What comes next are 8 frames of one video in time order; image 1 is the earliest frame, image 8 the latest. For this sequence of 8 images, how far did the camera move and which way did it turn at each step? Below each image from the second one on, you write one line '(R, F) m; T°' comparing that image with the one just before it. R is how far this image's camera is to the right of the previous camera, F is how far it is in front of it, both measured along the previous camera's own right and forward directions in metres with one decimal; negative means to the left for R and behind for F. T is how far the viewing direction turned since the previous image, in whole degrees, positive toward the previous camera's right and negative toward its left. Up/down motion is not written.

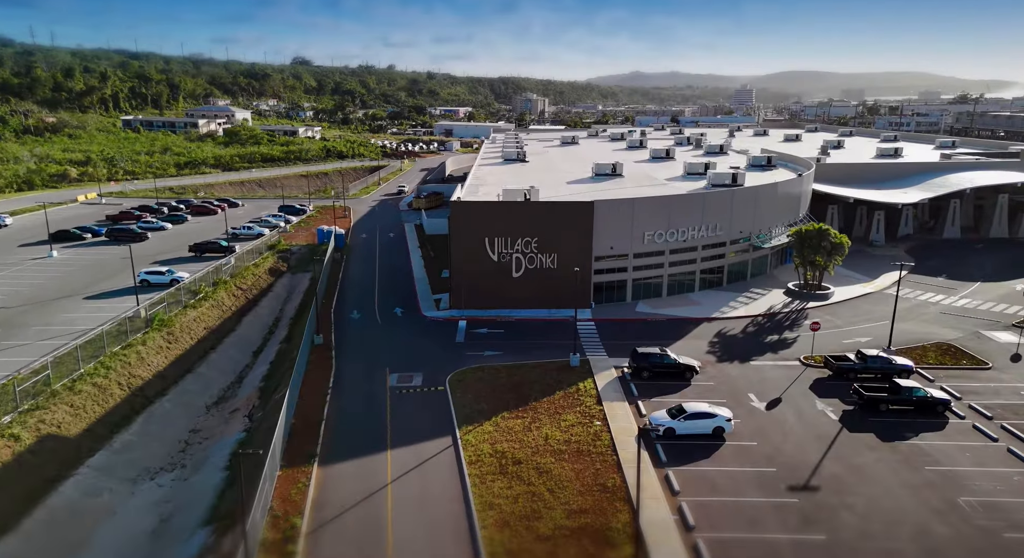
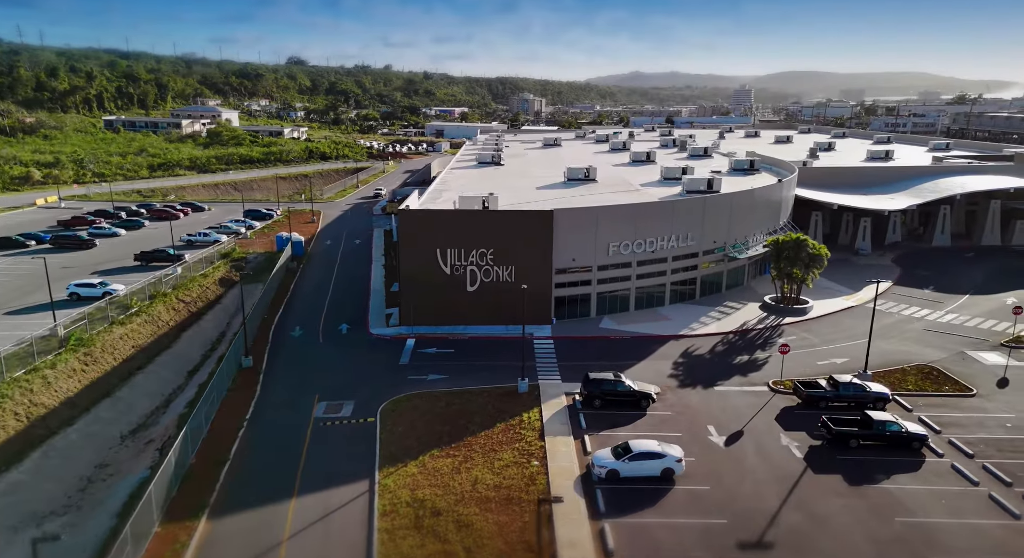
(+3.0, +3.3) m; 0°
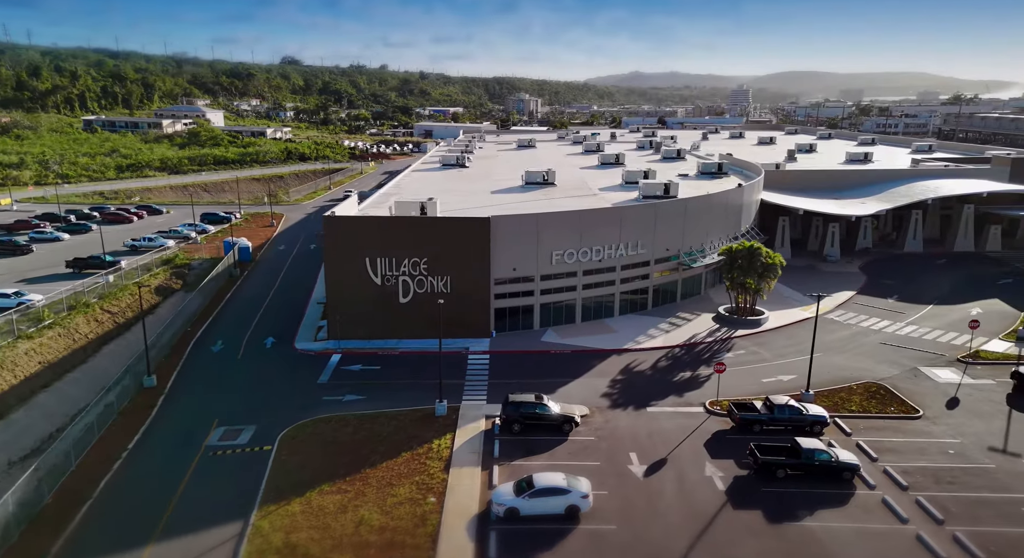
(+4.1, +2.3) m; 0°
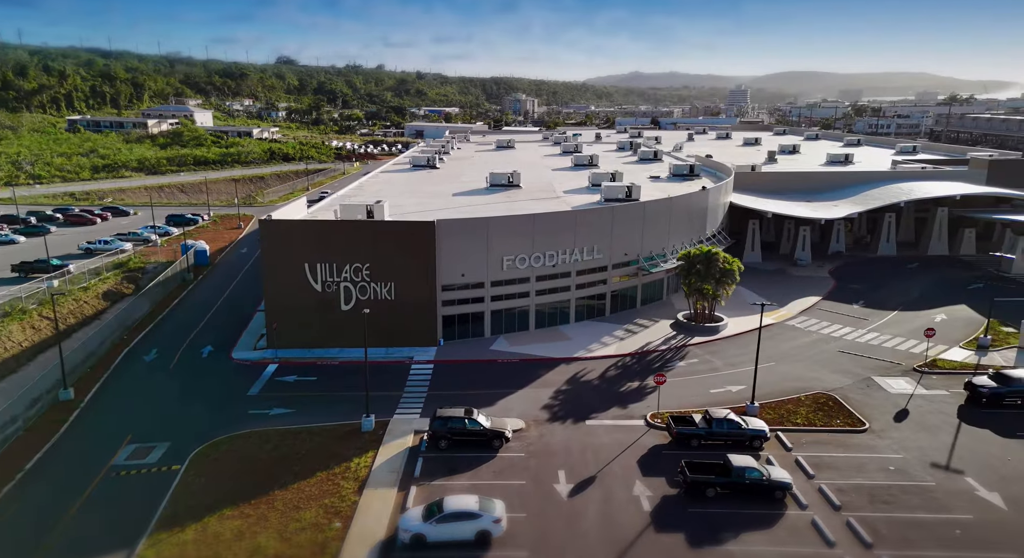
(+3.3, +1.3) m; 0°
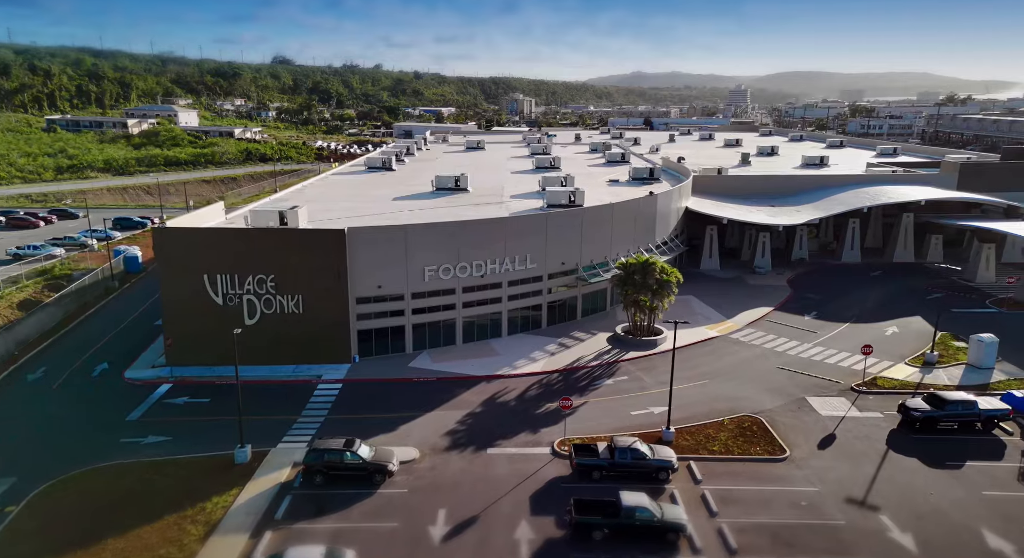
(+5.0, +2.5) m; 0°
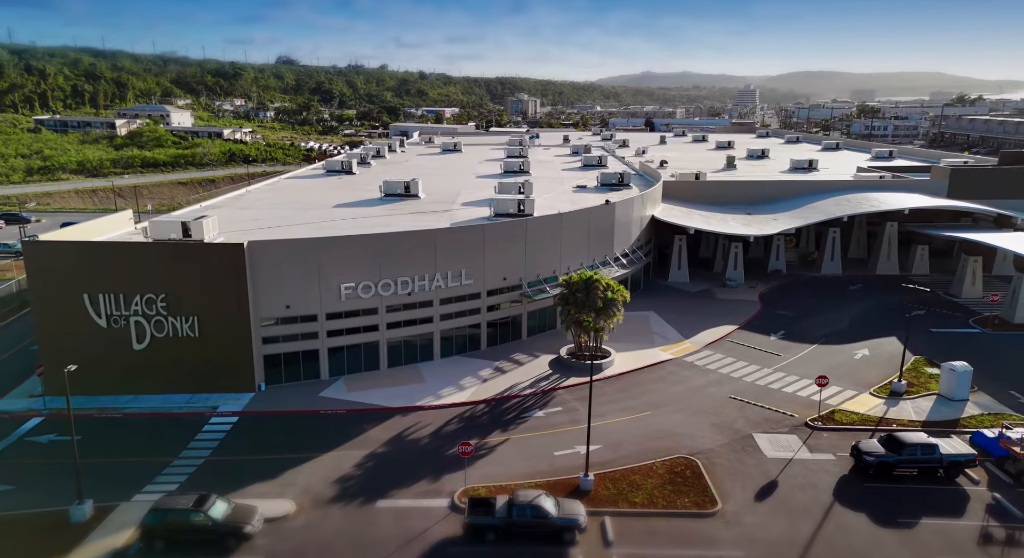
(+4.7, +3.9) m; 0°
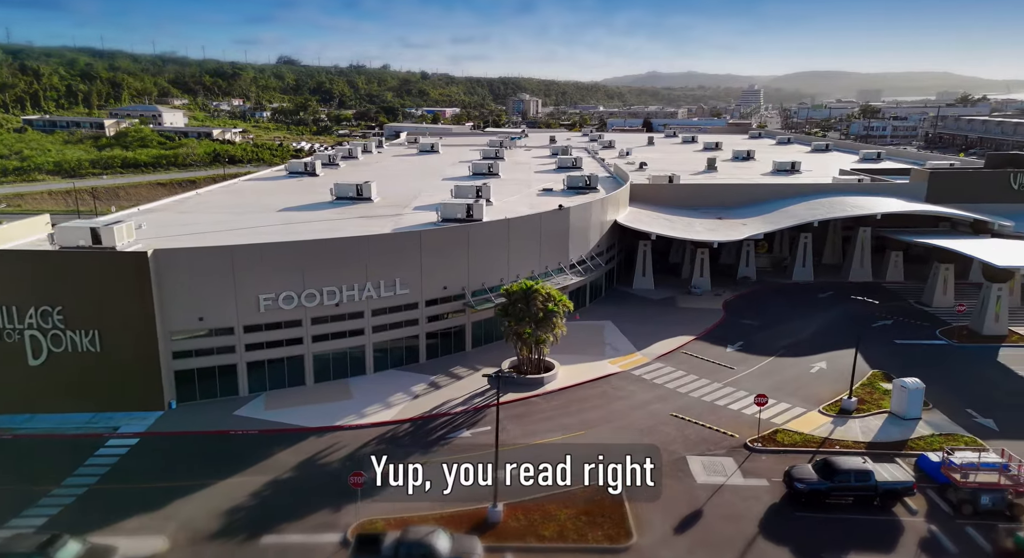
(+4.1, +2.1) m; 0°
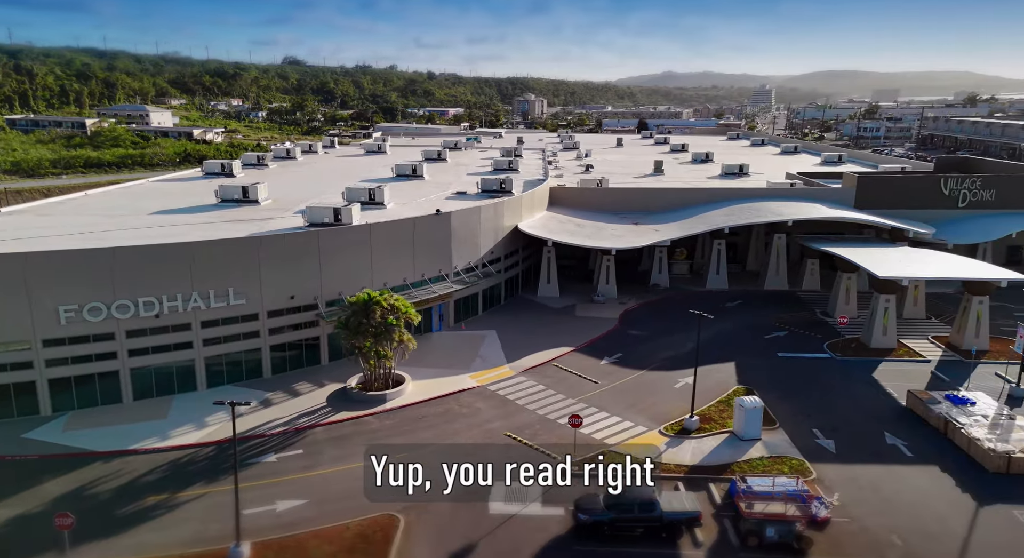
(+9.9, +2.2) m; 0°
